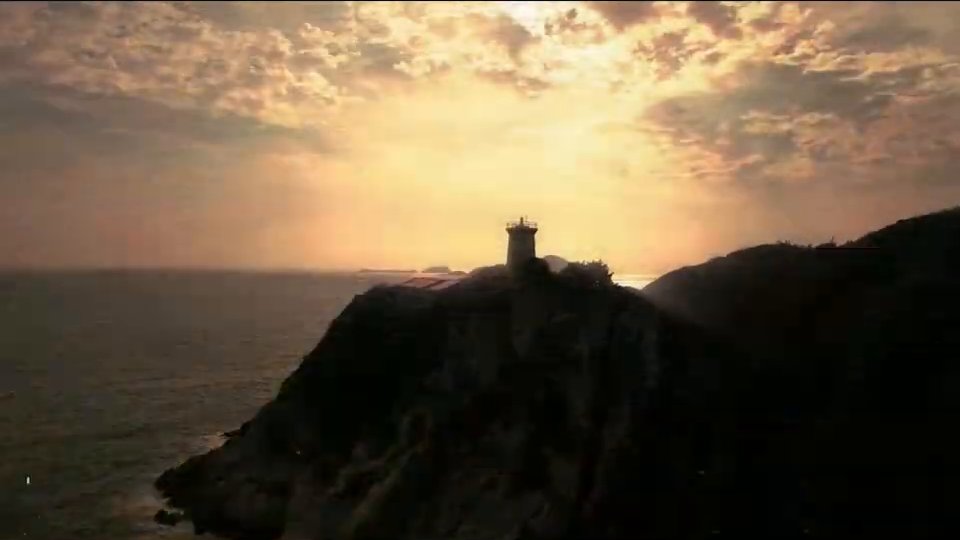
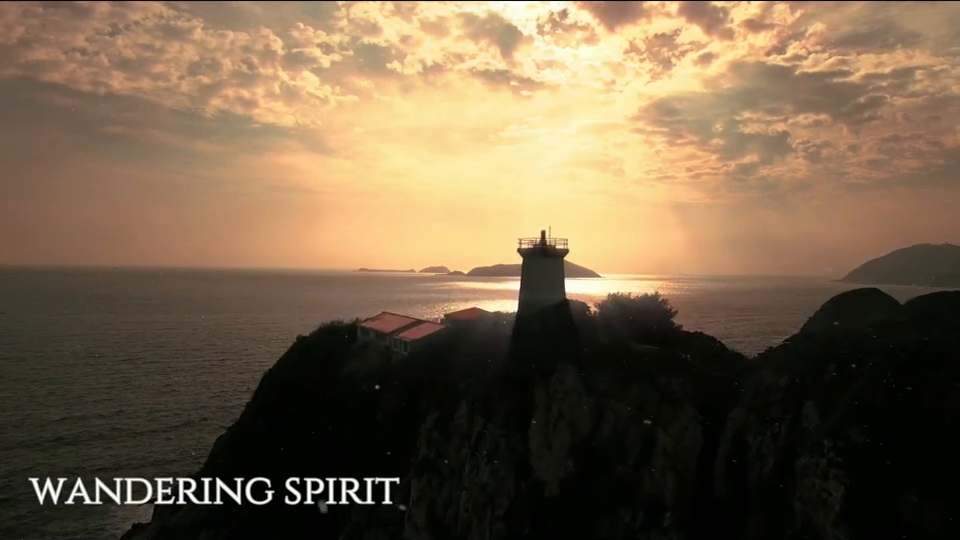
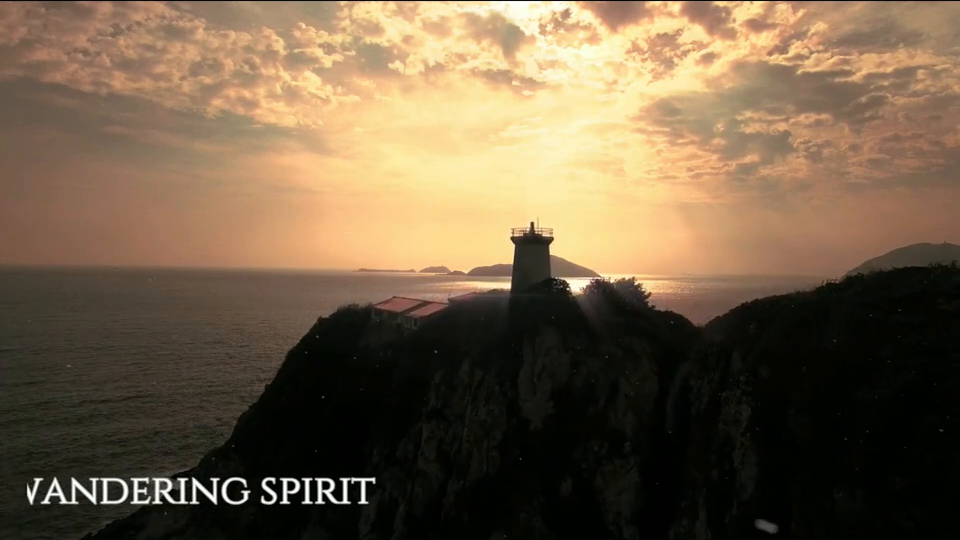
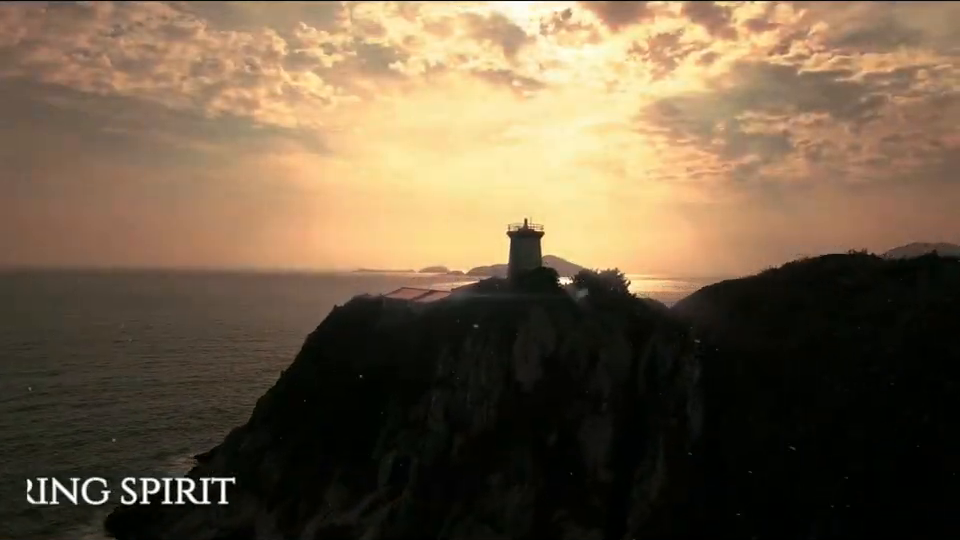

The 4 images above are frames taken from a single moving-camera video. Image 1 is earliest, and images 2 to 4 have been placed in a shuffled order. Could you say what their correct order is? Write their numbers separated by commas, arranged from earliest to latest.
4, 3, 2
